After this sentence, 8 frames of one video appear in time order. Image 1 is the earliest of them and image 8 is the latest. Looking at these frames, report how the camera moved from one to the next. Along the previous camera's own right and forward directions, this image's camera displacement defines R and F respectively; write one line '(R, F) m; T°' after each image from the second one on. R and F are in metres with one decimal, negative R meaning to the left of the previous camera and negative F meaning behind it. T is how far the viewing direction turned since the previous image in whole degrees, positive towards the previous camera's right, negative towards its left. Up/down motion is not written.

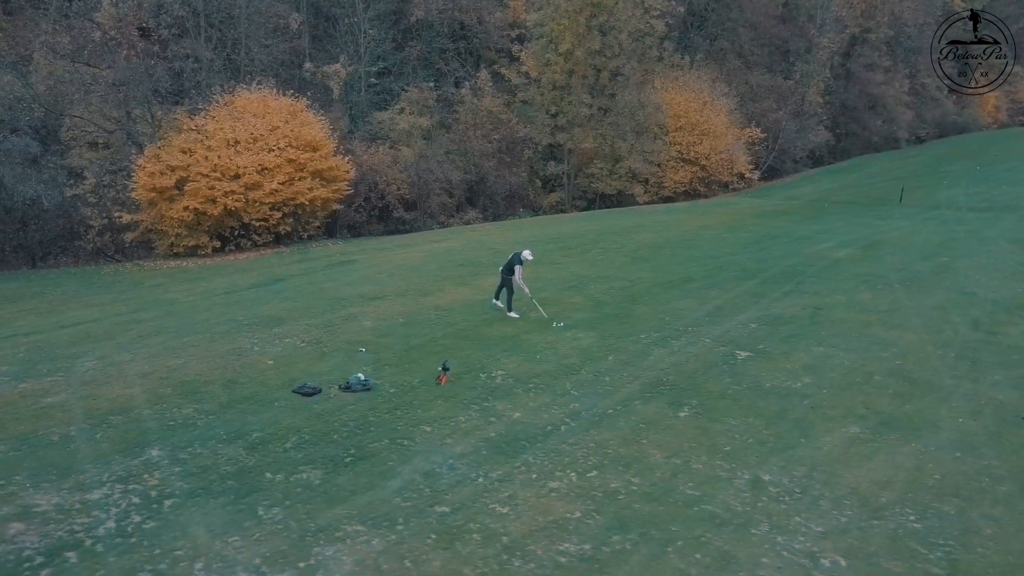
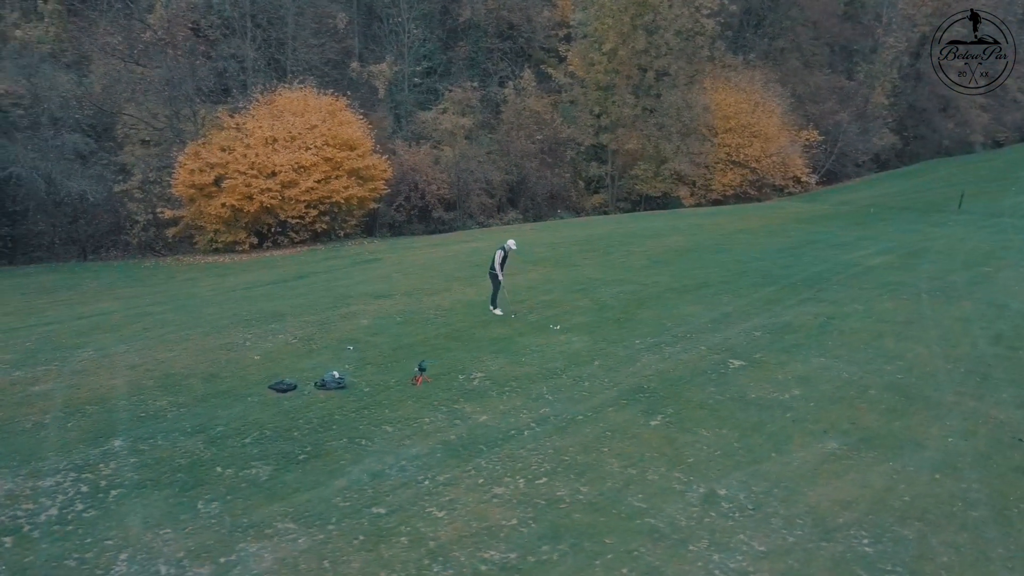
(+1.2, +0.2) m; -5°
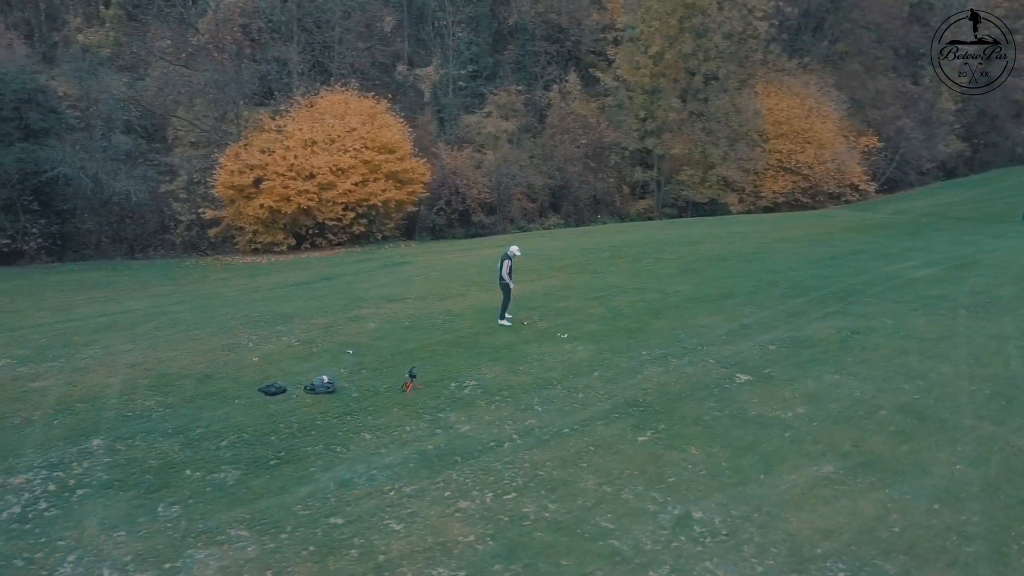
(+0.9, +0.3) m; -4°
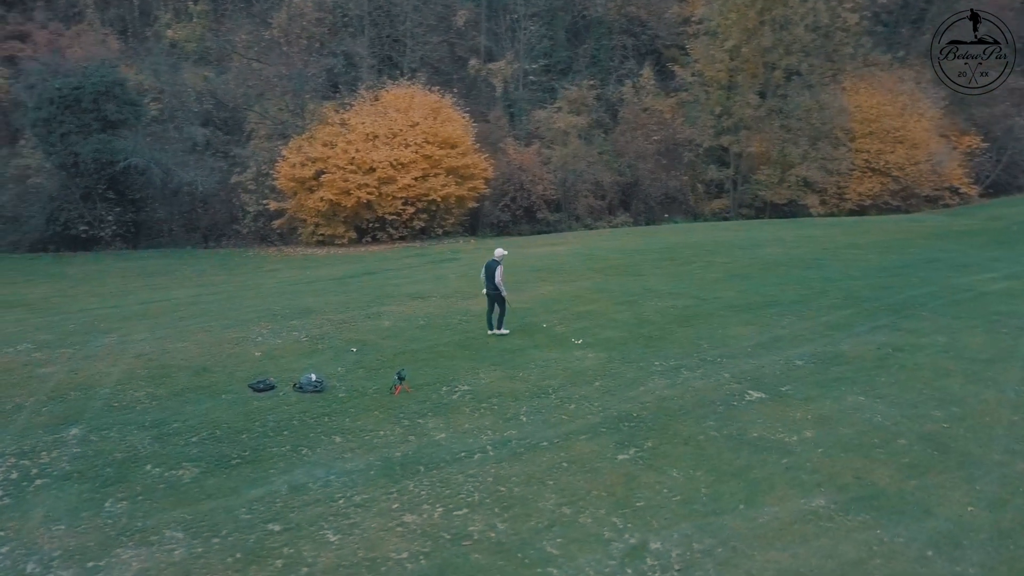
(+1.3, +0.5) m; -7°
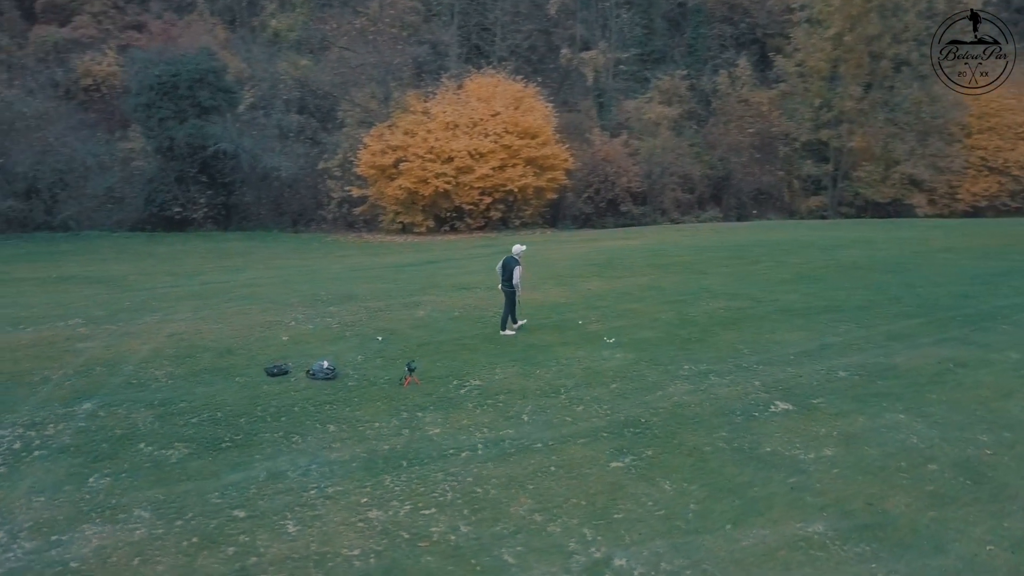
(+1.2, +0.4) m; -8°
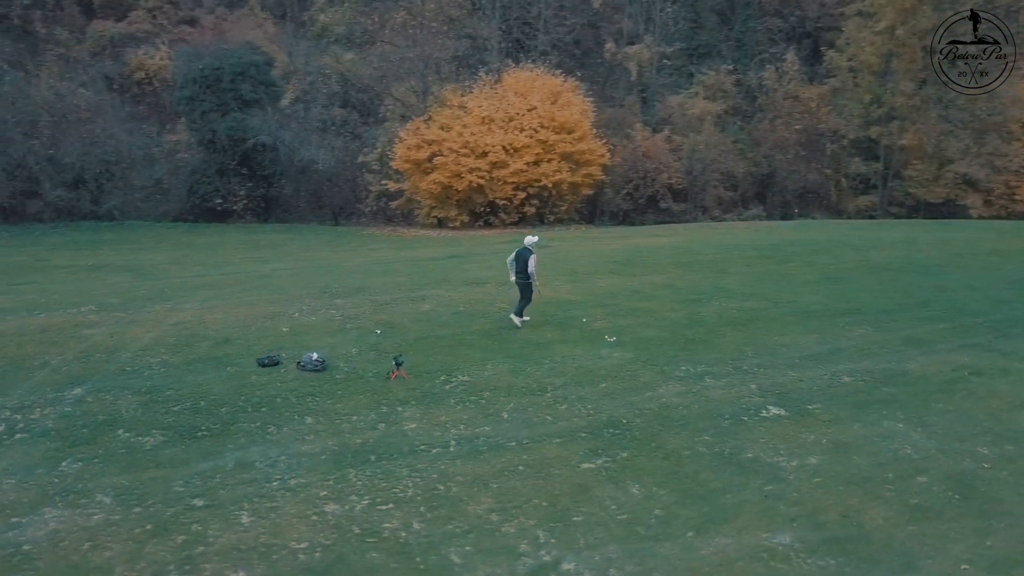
(+0.9, +0.2) m; -4°
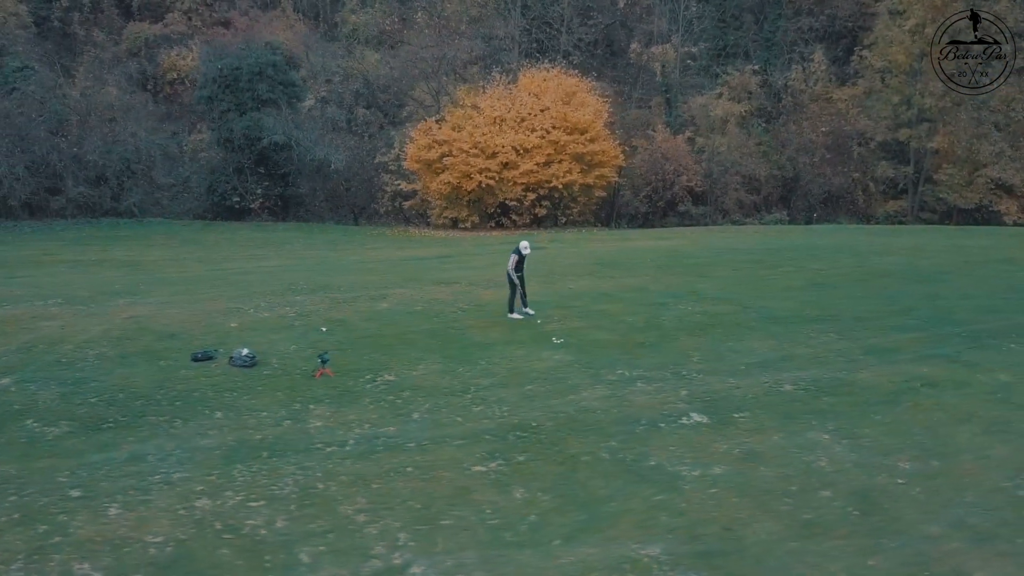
(+1.7, +0.2) m; -4°
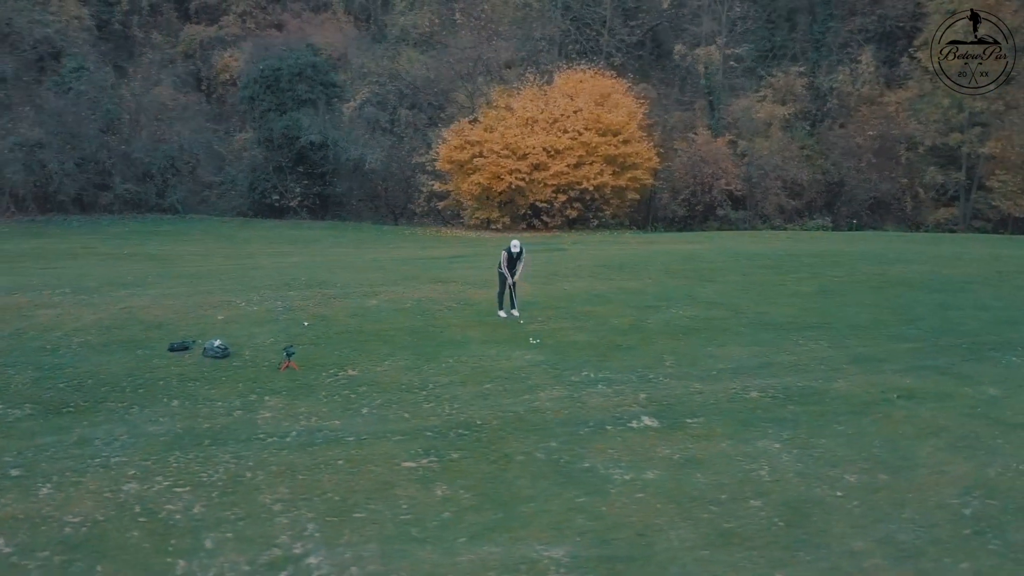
(+1.4, +0.1) m; -5°
